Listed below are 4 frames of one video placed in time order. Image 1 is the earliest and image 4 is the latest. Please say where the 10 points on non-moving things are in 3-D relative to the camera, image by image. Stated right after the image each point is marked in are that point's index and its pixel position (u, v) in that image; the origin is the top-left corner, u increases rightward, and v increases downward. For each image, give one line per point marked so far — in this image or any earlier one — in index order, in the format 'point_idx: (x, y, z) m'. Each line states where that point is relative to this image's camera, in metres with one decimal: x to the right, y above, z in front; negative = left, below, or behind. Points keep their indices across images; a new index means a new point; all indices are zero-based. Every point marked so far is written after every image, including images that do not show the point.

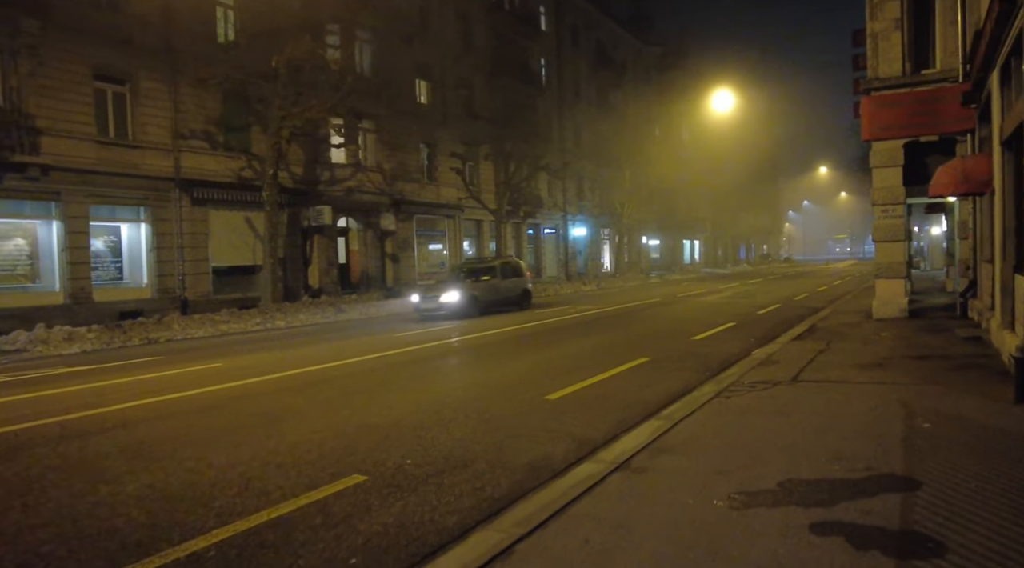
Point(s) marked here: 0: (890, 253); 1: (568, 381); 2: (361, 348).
0: (+8.3, +0.7, +16.5) m
1: (+0.7, -1.3, +10.2) m
2: (-2.8, -1.2, +14.2) m
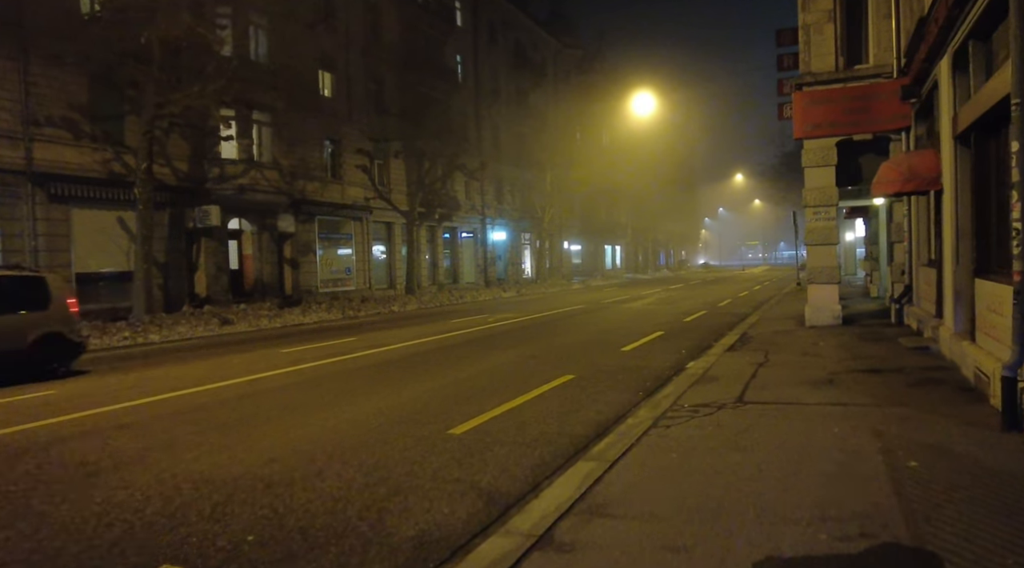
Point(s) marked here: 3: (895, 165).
0: (+6.4, +0.6, +15.5) m
1: (-0.4, -1.4, +8.5) m
2: (-4.4, -1.3, +12.1) m
3: (+5.7, +1.7, +11.3) m
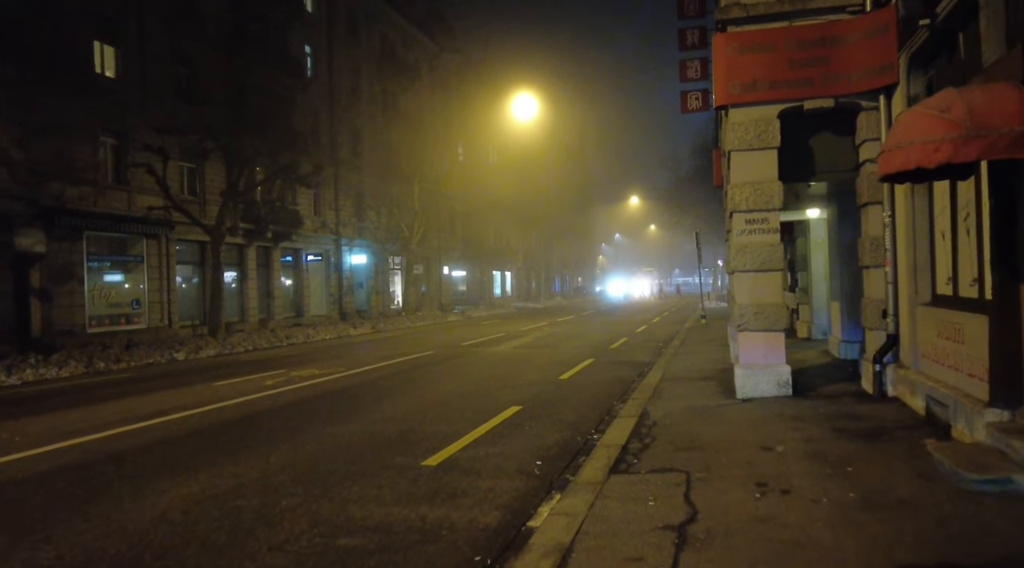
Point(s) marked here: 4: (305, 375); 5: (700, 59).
0: (+3.3, -0.1, +10.0) m
1: (-2.5, -1.8, +2.1) m
2: (-6.9, -1.8, +5.1) m
3: (+3.1, +1.3, +5.7) m
4: (-4.2, -1.8, +14.8) m
5: (+4.5, +5.4, +18.1) m
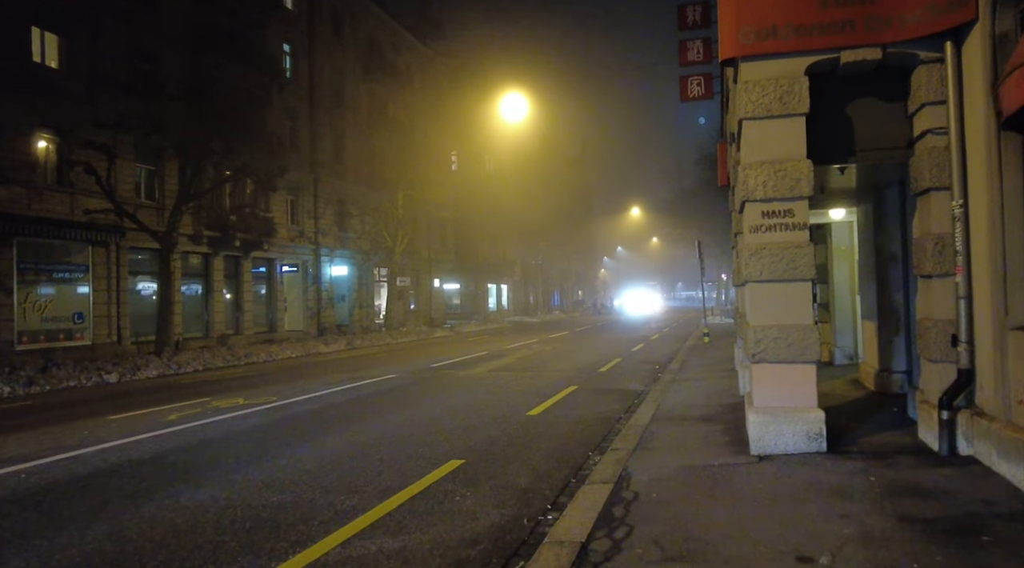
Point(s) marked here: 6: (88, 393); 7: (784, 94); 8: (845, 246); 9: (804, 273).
0: (+2.7, -0.2, +7.5) m
1: (-3.2, -1.8, -0.4) m
2: (-7.6, -1.9, +2.6) m
3: (+2.5, +1.2, +3.2) m
4: (-4.7, -2.0, +12.3) m
5: (+3.9, +5.1, +15.7) m
6: (-8.8, -2.3, +15.7) m
7: (+2.6, +1.8, +7.3) m
8: (+5.7, +0.7, +13.0) m
9: (+2.8, +0.1, +7.3) m
